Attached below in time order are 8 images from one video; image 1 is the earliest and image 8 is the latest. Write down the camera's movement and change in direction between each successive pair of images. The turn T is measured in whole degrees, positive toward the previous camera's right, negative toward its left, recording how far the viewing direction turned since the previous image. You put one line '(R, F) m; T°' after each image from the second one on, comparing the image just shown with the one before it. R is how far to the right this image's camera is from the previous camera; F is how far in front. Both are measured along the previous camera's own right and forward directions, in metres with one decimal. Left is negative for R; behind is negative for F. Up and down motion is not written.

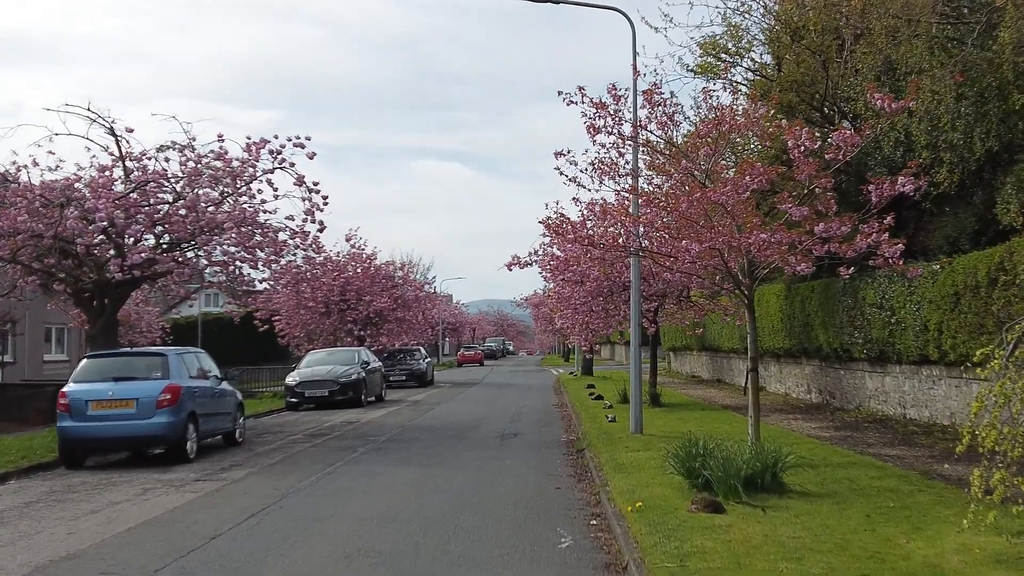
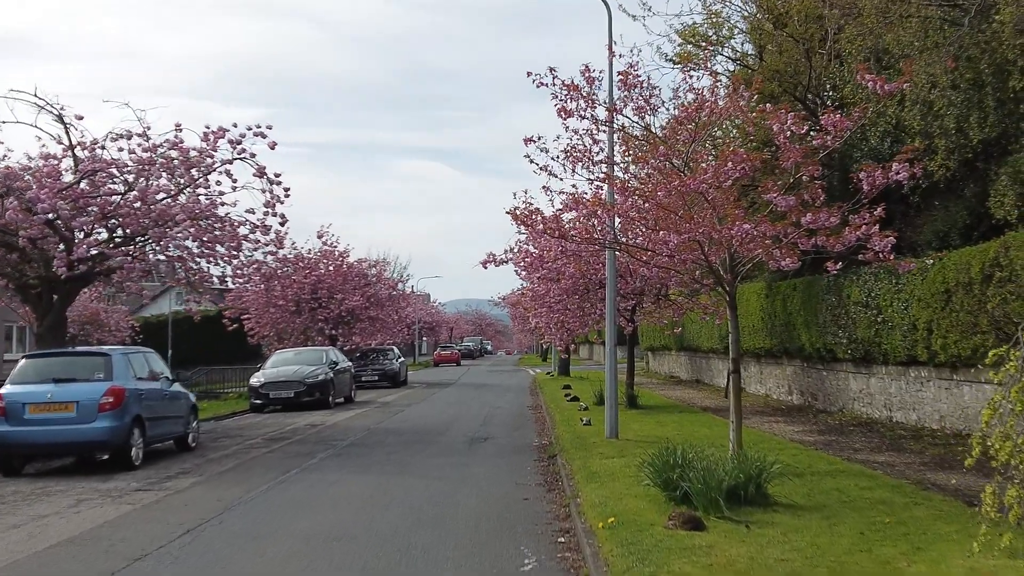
(+0.1, +0.7) m; +1°
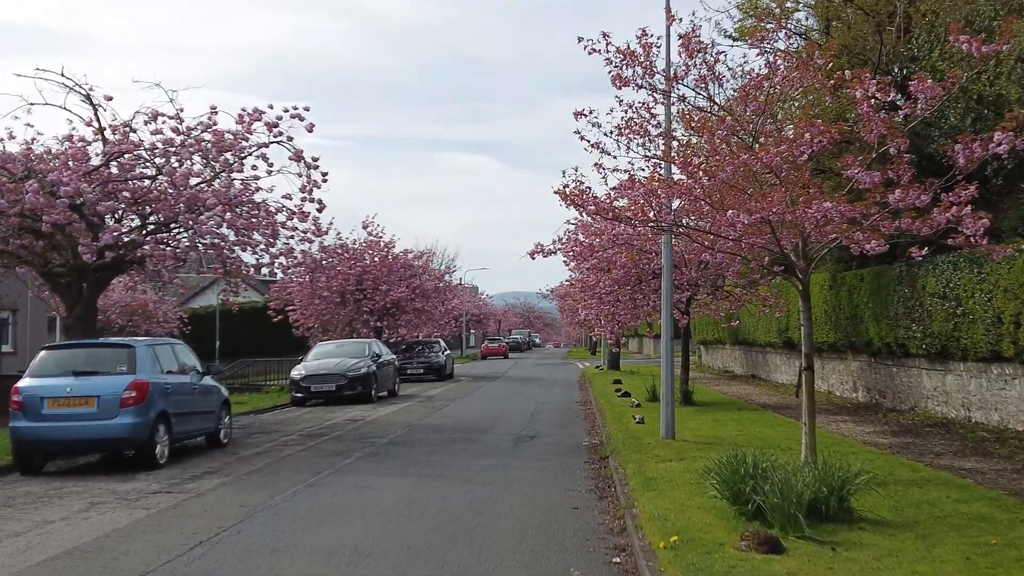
(0.0, +0.9) m; -3°
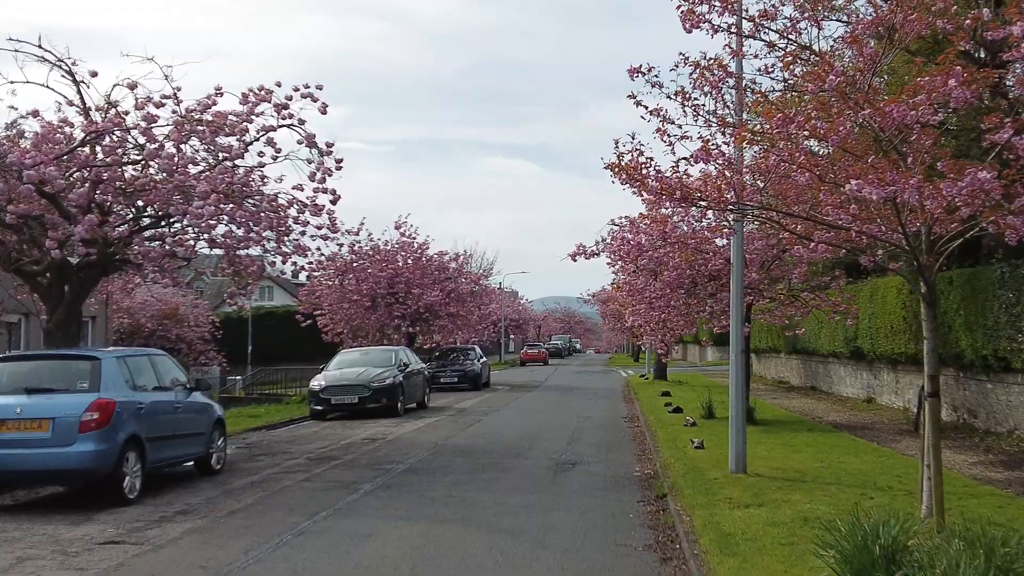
(0.0, +2.0) m; -2°
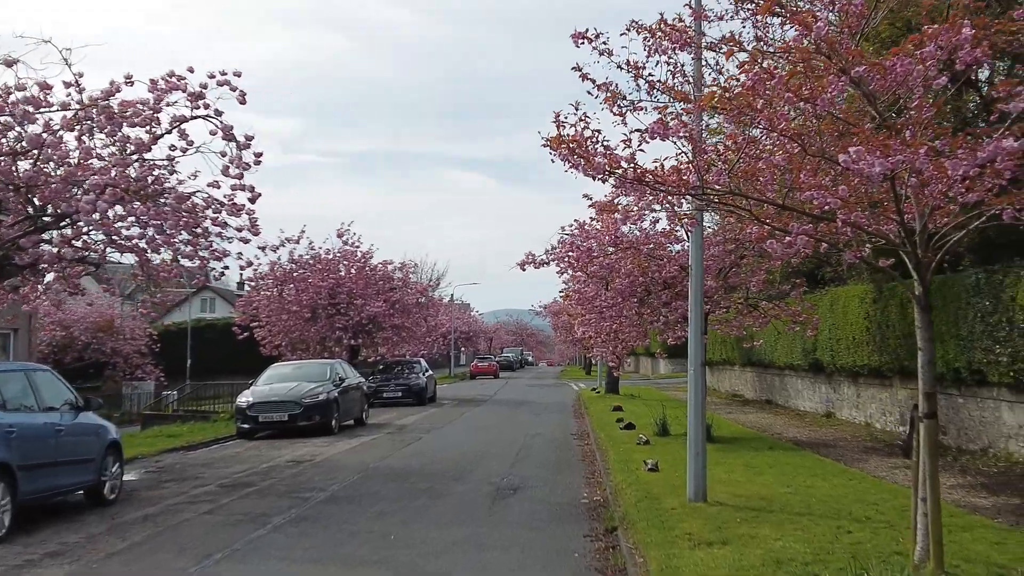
(+0.2, +1.2) m; +3°
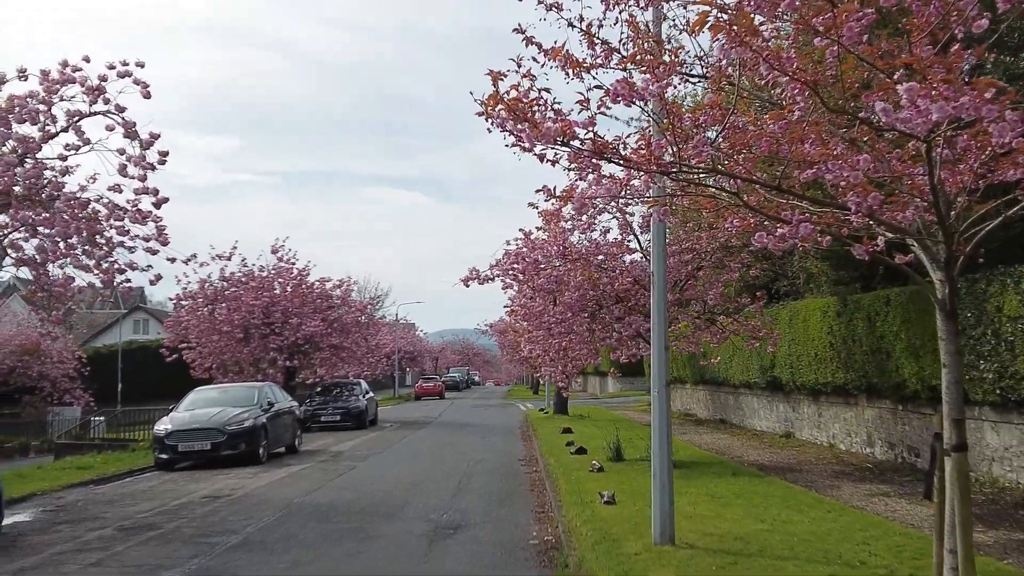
(+0.1, +1.2) m; +3°
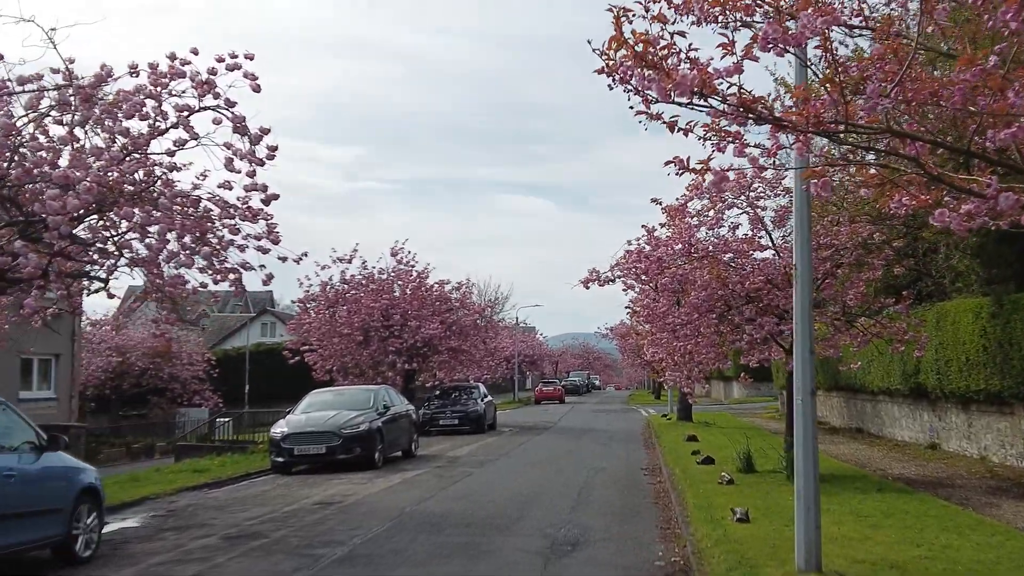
(0.0, +0.7) m; -6°
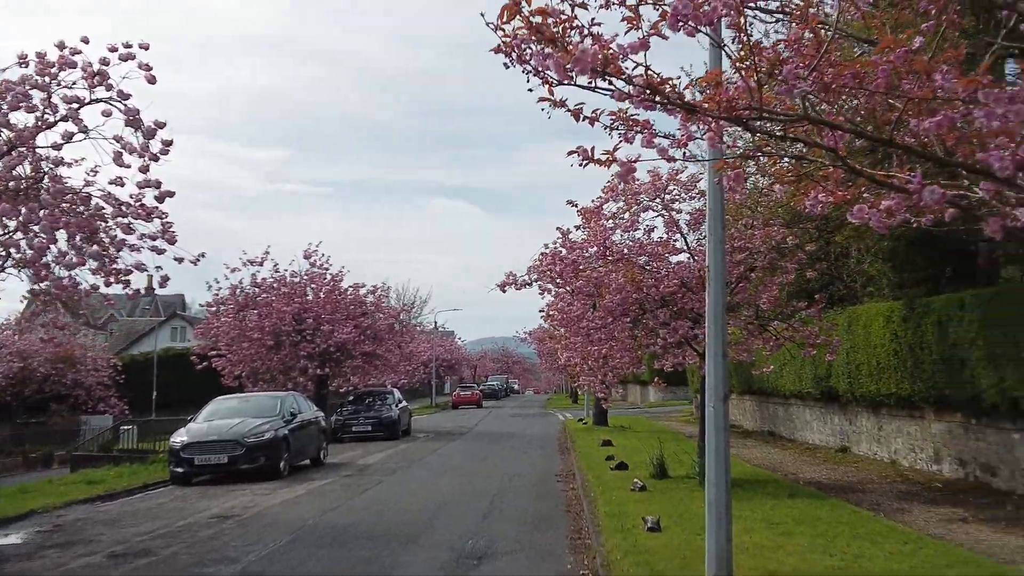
(+0.1, +0.4) m; +4°
